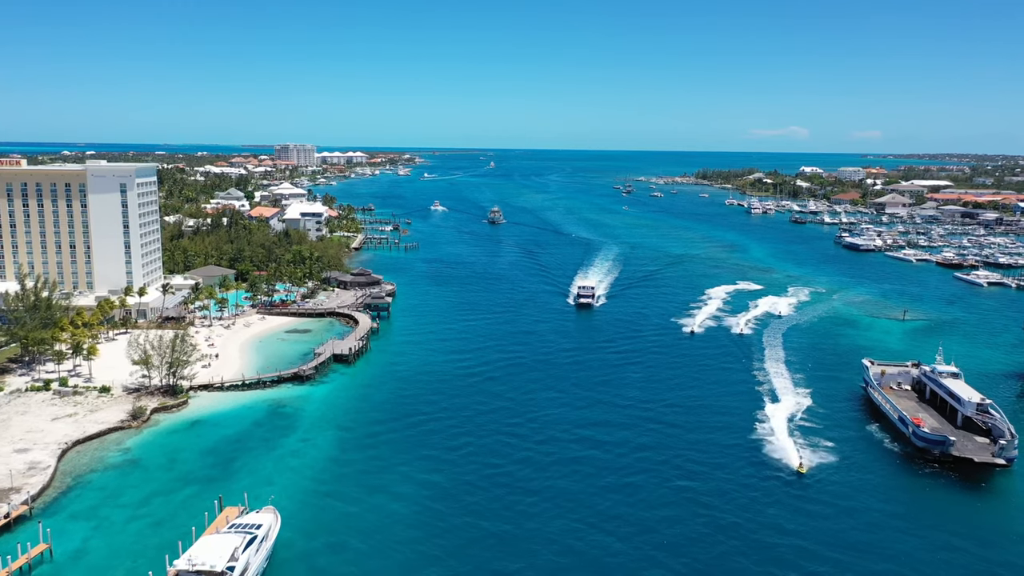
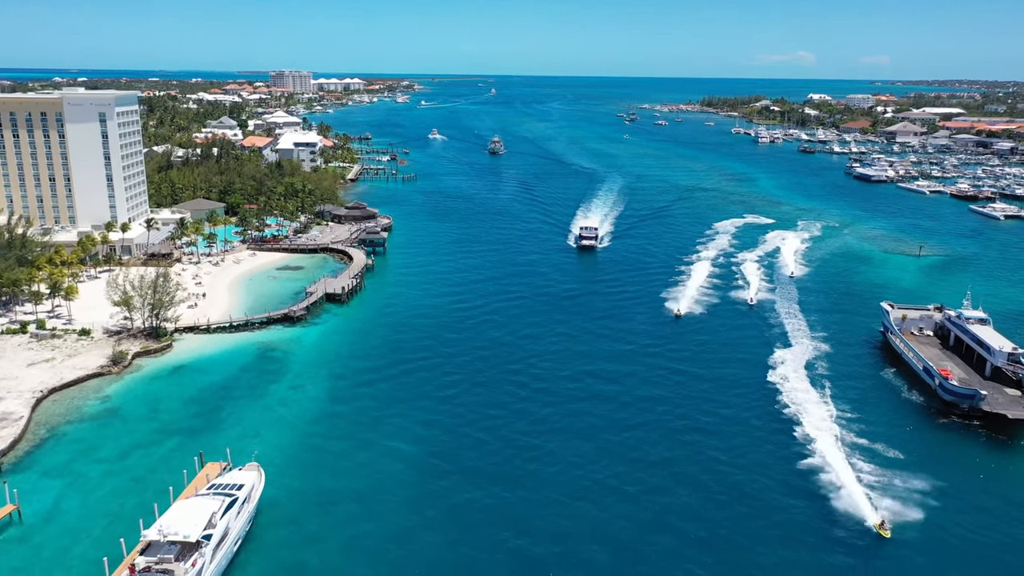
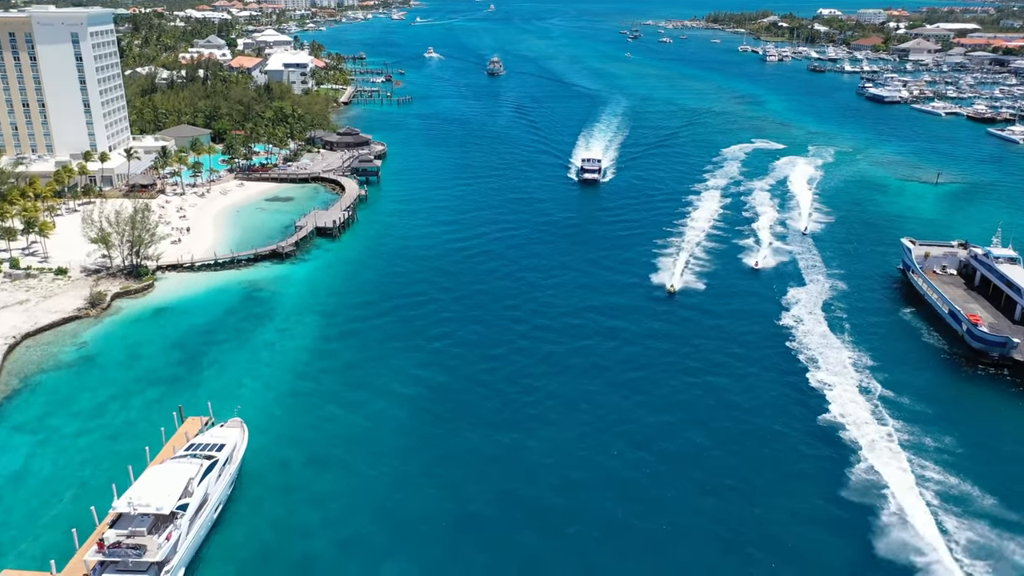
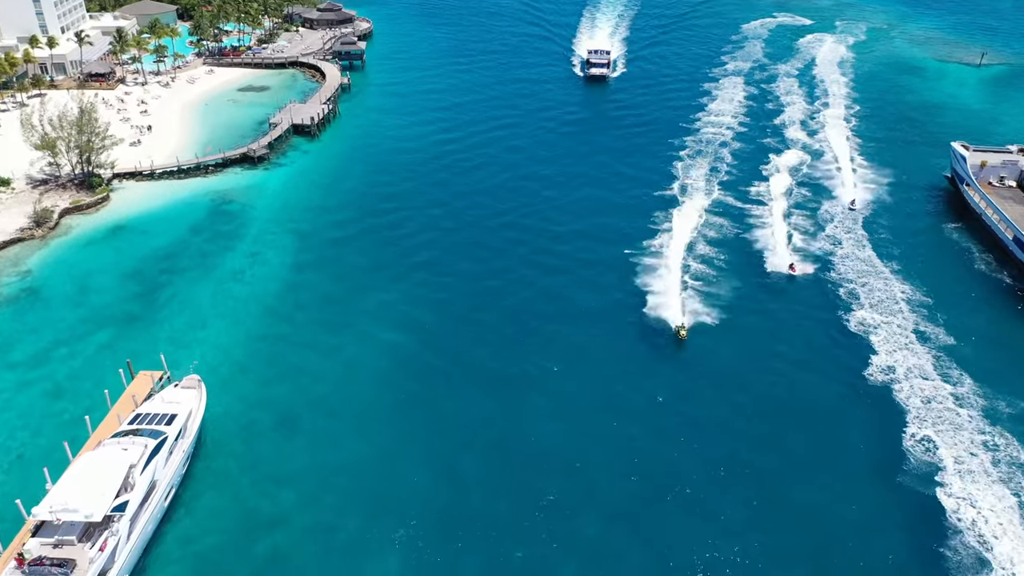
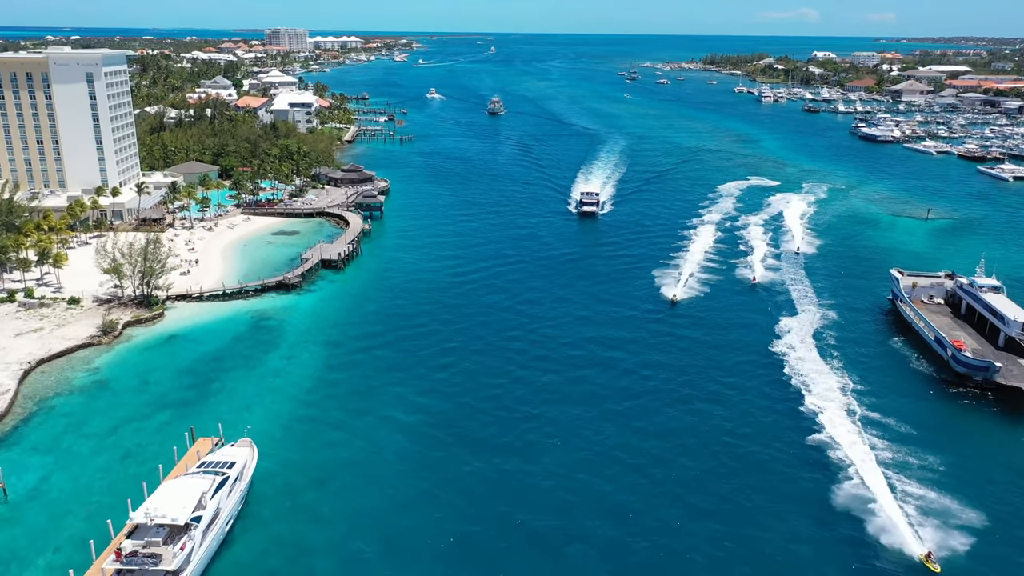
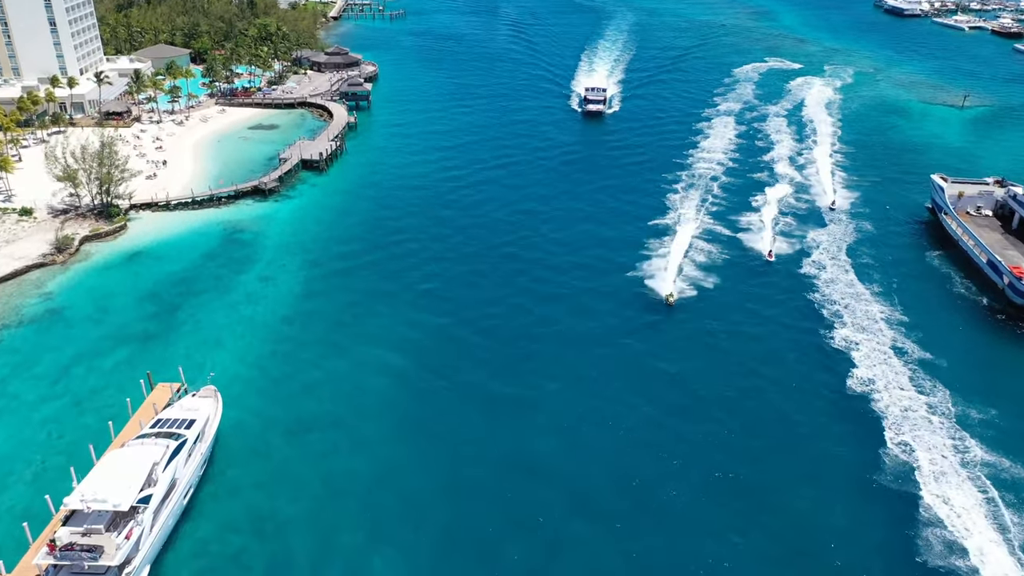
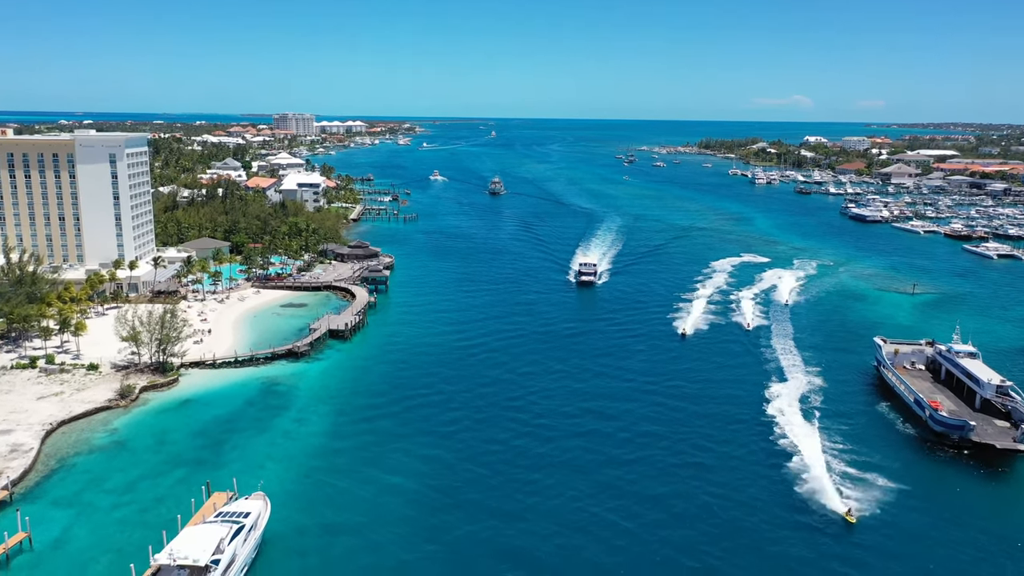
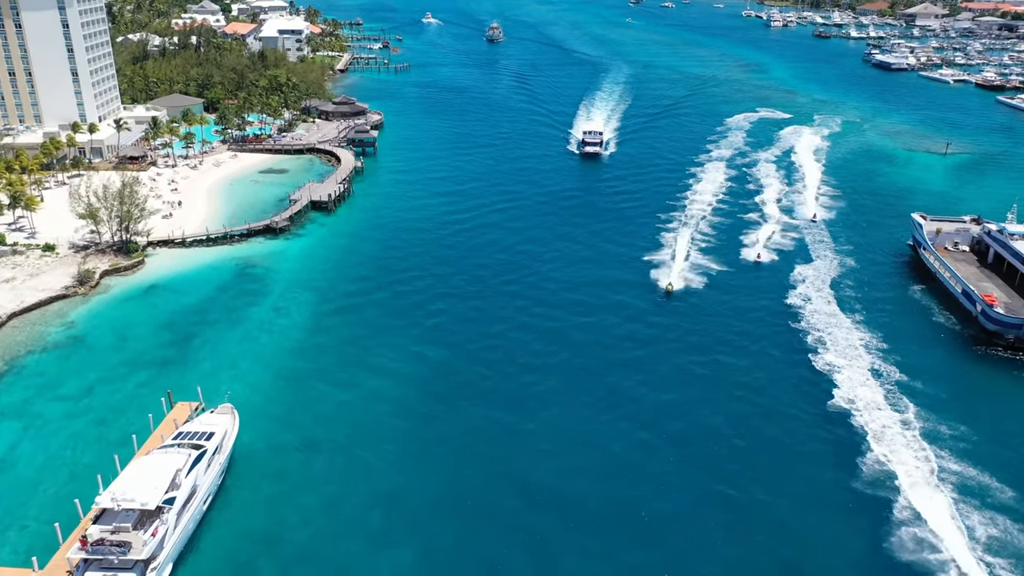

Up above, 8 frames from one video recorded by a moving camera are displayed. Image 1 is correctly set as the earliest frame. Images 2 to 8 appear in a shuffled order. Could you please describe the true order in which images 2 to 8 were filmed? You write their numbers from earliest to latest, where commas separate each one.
7, 2, 5, 3, 8, 6, 4
